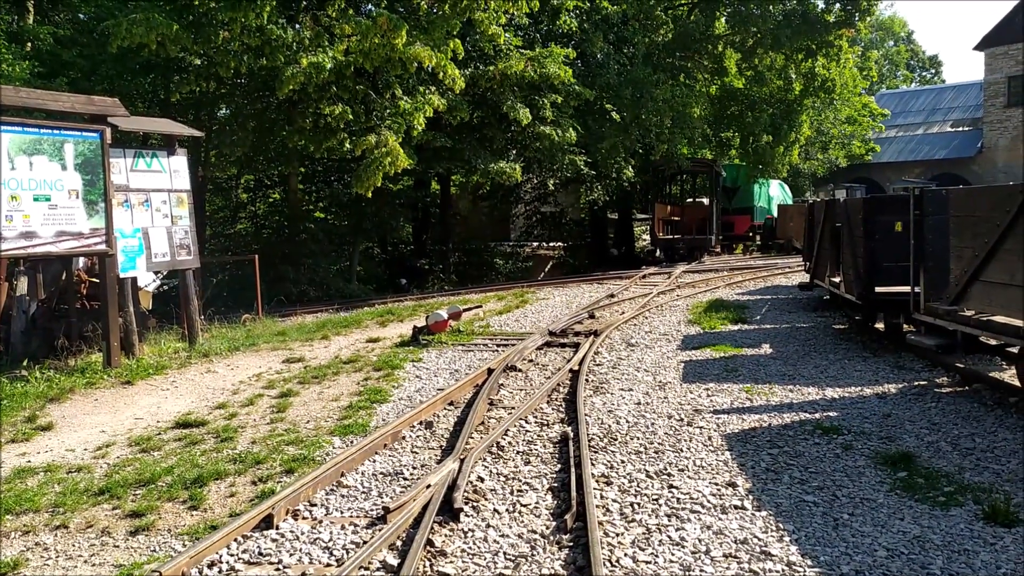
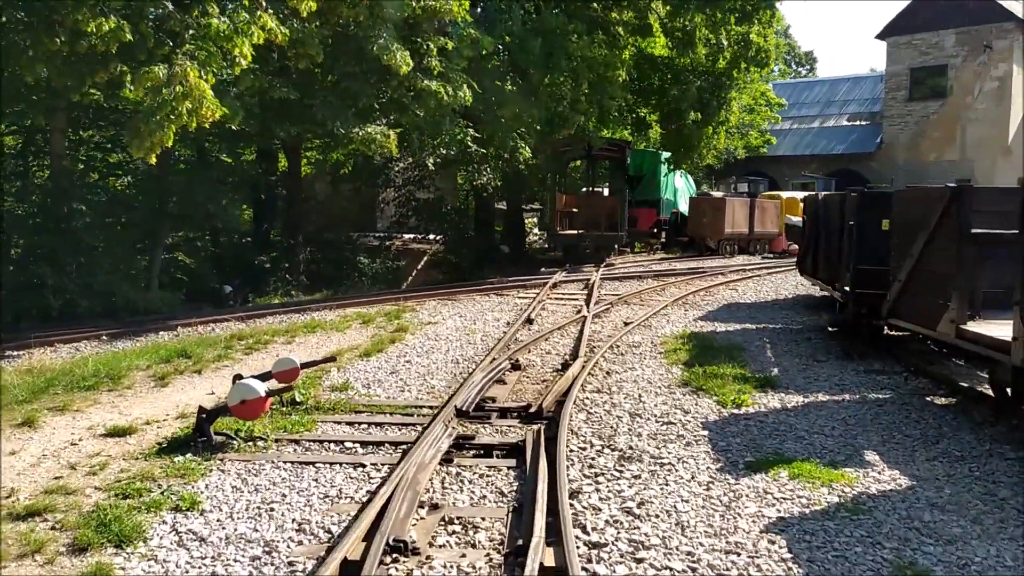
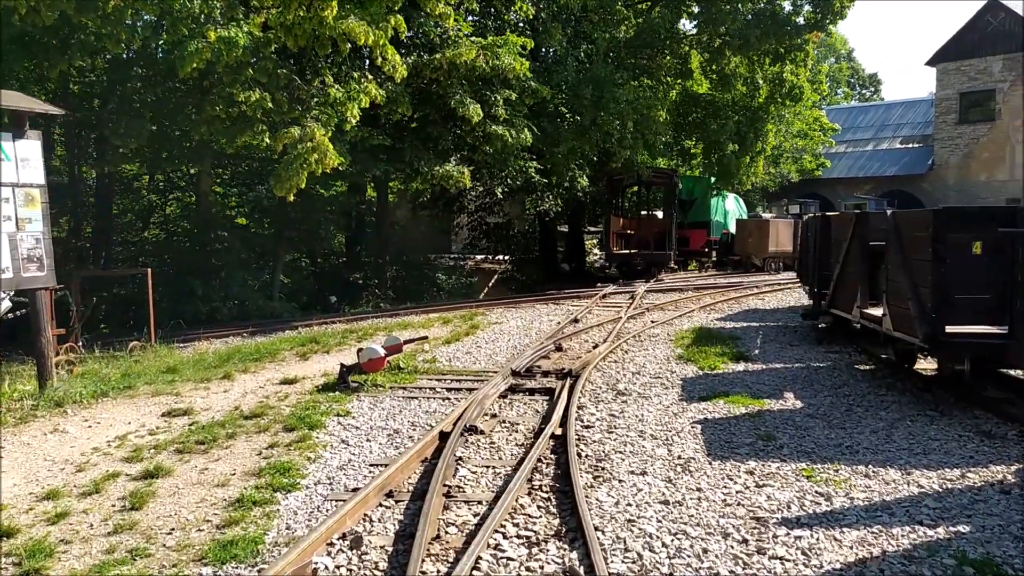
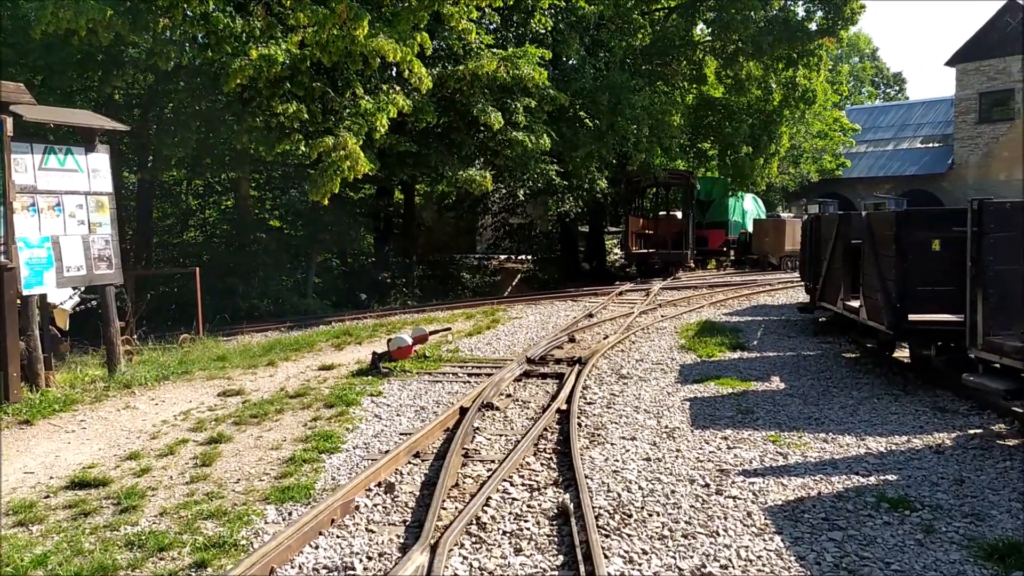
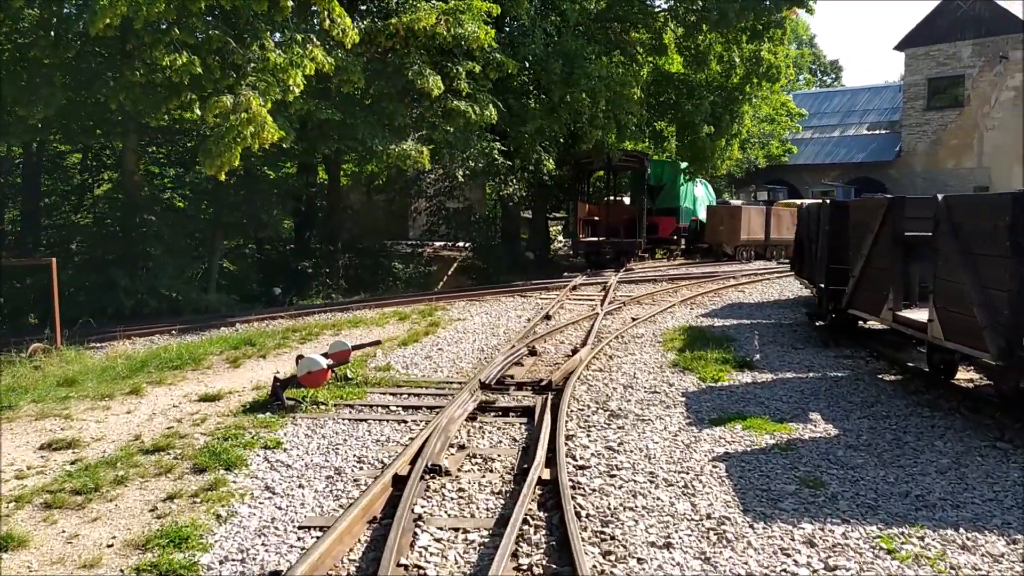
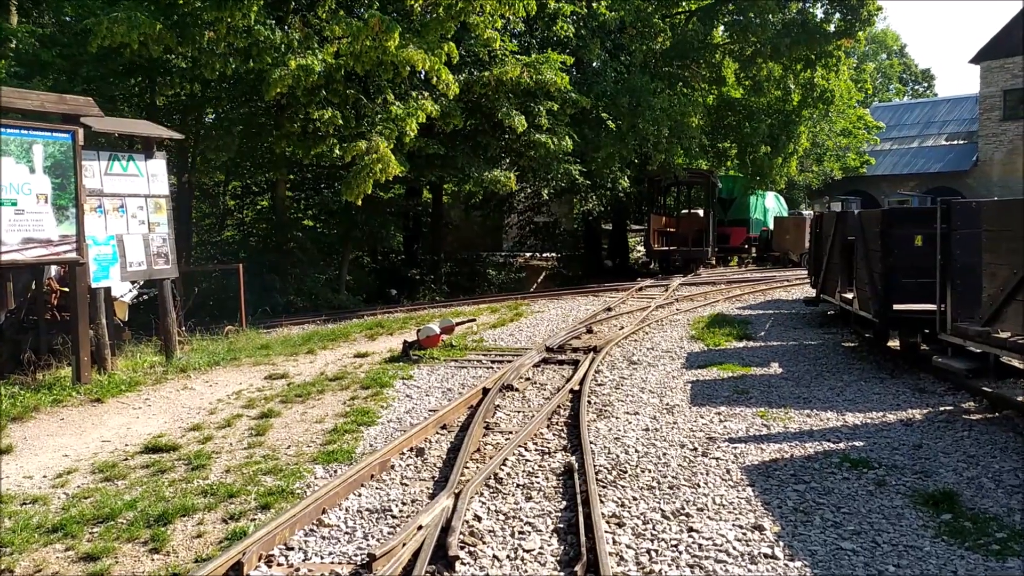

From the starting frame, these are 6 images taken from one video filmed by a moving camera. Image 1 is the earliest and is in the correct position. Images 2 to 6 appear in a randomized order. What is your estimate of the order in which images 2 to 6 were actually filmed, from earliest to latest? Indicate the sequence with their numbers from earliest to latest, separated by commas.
6, 4, 3, 5, 2
